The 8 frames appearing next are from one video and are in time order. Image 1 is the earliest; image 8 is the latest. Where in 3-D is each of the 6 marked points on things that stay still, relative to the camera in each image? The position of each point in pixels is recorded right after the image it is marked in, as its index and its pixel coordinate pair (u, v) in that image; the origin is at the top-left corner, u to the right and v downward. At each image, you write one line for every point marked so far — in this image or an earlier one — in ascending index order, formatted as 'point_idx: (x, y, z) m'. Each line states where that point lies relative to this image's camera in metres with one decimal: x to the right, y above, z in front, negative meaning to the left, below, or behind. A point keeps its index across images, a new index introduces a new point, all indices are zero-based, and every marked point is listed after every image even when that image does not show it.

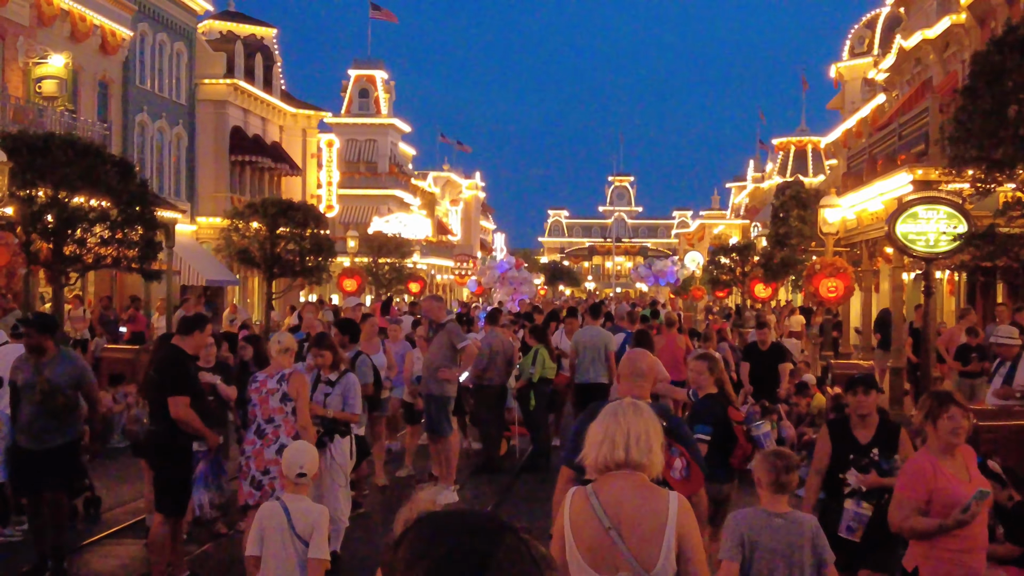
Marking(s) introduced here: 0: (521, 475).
0: (+0.1, -2.1, +13.0) m
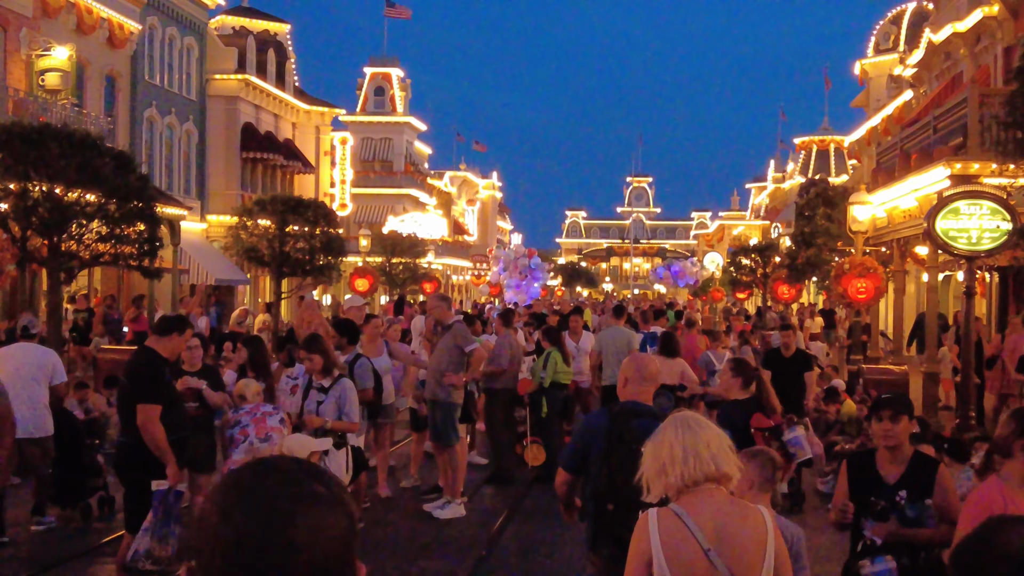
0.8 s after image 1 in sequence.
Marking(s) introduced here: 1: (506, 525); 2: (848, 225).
0: (+0.2, -2.1, +12.2) m
1: (-0.1, -2.2, +10.5) m
2: (+5.5, +1.0, +18.6) m
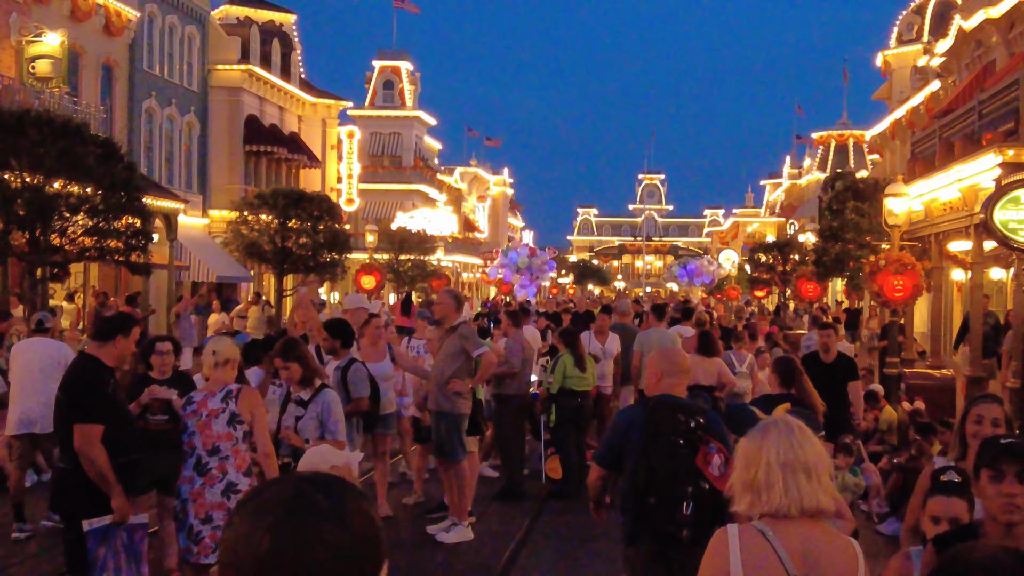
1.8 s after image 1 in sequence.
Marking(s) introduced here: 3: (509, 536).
0: (+0.4, -2.1, +11.1) m
1: (+0.1, -2.2, +9.4) m
2: (+5.7, +1.1, +17.4) m
3: (0.0, -2.1, +9.8) m
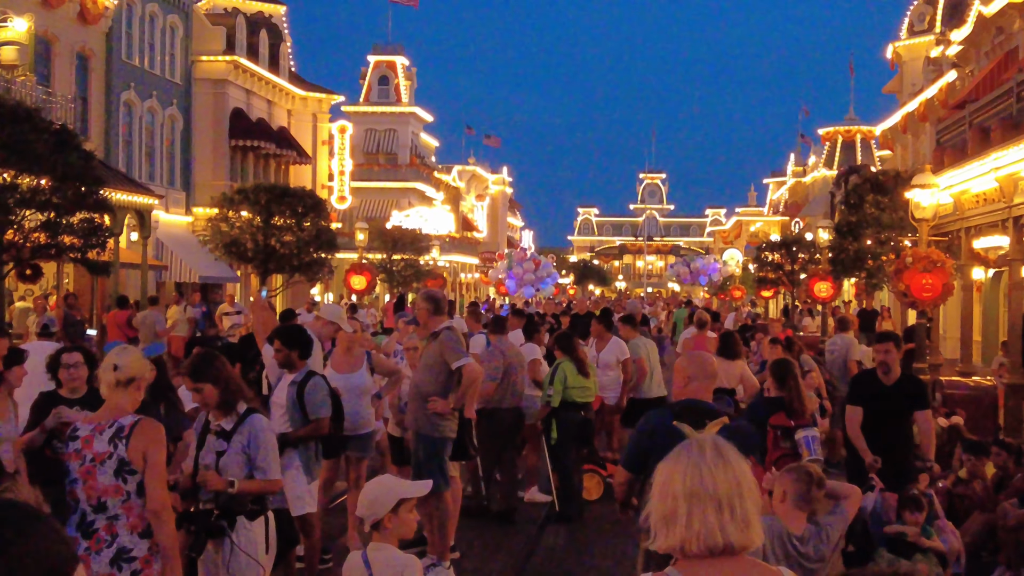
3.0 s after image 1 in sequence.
0: (+0.3, -2.1, +9.8) m
1: (0.0, -2.2, +8.0) m
2: (+5.6, +1.1, +16.1) m
3: (-0.1, -2.1, +8.4) m
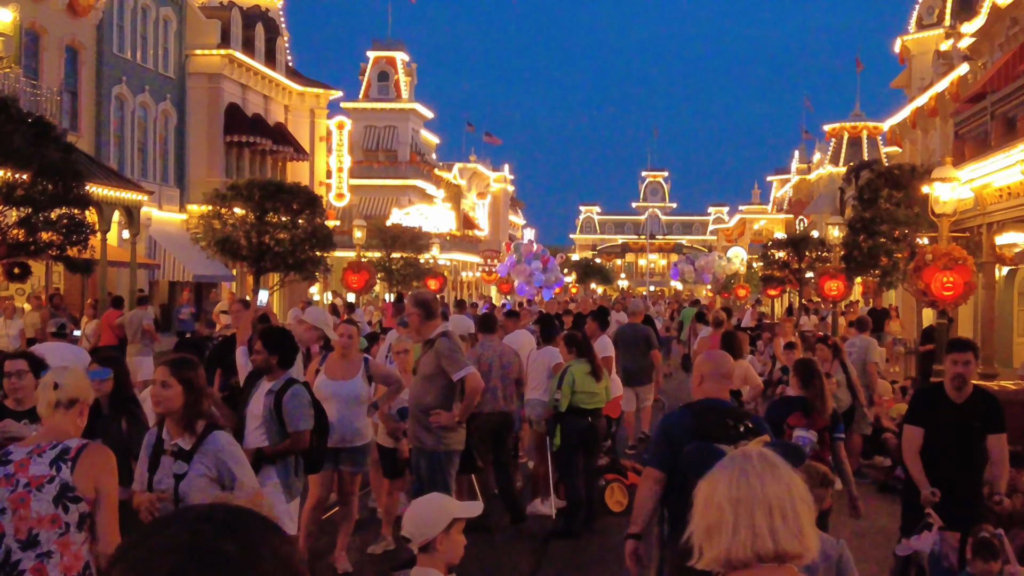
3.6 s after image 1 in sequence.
0: (+0.3, -2.1, +9.1) m
1: (0.0, -2.1, +7.4) m
2: (+5.6, +1.1, +15.4) m
3: (-0.1, -2.1, +7.7) m
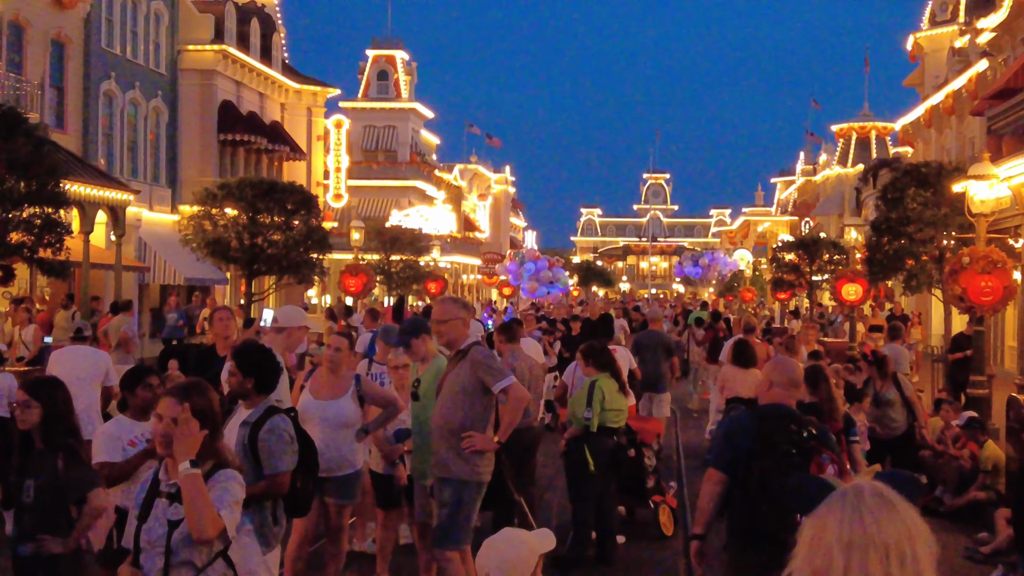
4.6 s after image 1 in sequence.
0: (+0.4, -2.1, +8.1) m
1: (+0.1, -2.2, +6.4) m
2: (+5.7, +1.0, +14.4) m
3: (0.0, -2.2, +6.7) m
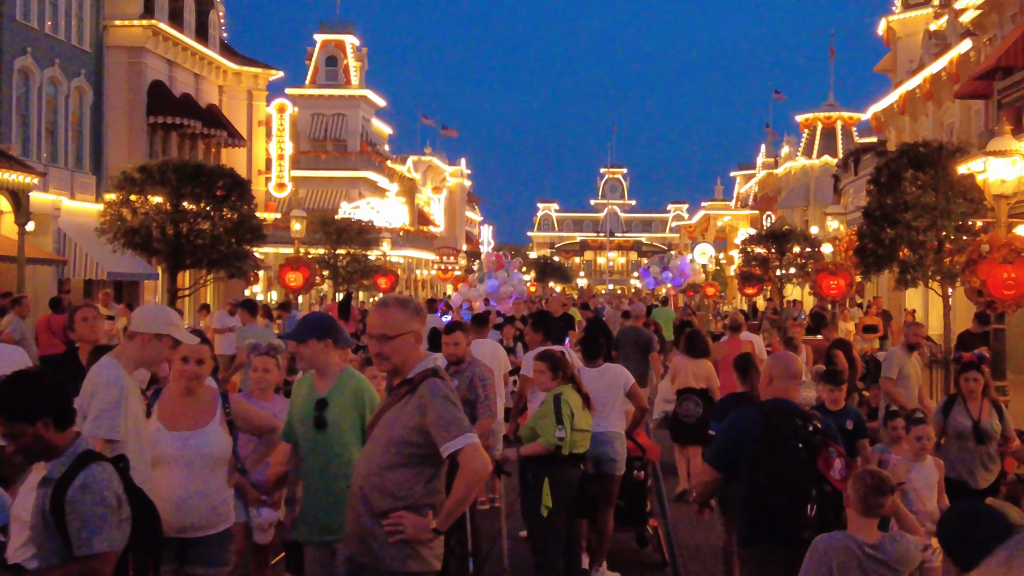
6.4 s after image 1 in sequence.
0: (+0.1, -2.1, +6.2) m
1: (-0.1, -2.1, +4.4) m
2: (+5.2, +1.1, +12.6) m
3: (-0.2, -2.1, +4.8) m
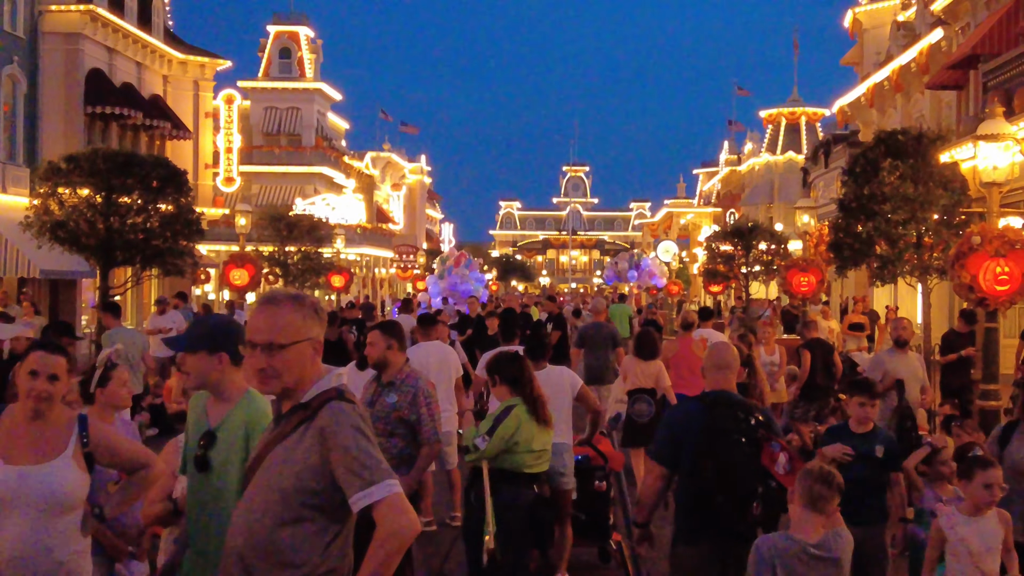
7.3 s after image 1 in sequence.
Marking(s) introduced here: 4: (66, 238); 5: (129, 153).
0: (-0.2, -2.1, +5.1) m
1: (-0.3, -2.1, +3.3) m
2: (+4.7, +1.2, +11.7) m
3: (-0.5, -2.1, +3.7) m
4: (-7.3, +0.8, +18.8) m
5: (-6.3, +2.2, +19.3) m
